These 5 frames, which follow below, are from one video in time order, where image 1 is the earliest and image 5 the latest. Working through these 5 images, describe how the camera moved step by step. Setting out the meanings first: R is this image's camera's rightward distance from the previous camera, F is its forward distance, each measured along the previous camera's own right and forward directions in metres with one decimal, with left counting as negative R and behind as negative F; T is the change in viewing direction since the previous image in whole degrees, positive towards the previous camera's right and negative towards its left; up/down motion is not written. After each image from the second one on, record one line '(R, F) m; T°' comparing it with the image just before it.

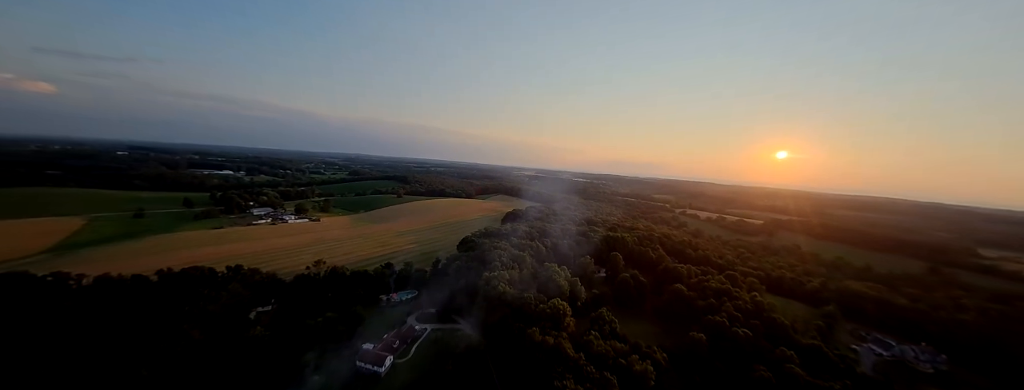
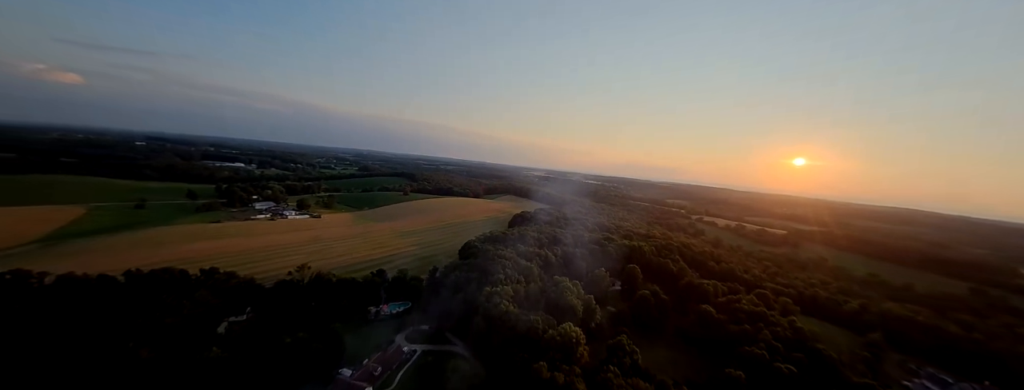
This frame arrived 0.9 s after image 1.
(+0.1, +2.1) m; -2°
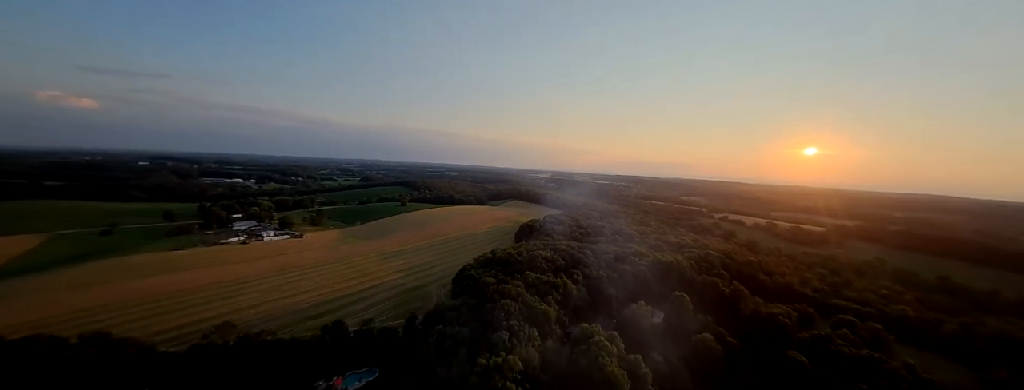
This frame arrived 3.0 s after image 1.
(+0.2, +4.9) m; -1°
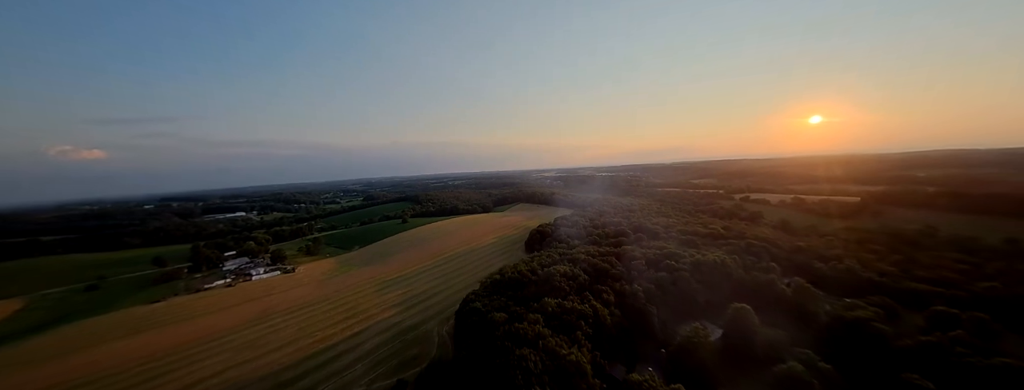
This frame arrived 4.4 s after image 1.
(+0.1, +3.1) m; -1°
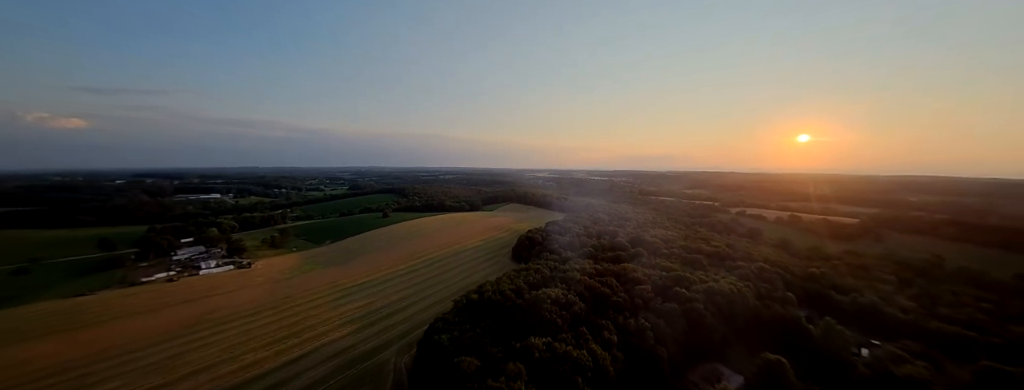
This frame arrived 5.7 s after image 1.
(+0.2, +2.9) m; +2°
